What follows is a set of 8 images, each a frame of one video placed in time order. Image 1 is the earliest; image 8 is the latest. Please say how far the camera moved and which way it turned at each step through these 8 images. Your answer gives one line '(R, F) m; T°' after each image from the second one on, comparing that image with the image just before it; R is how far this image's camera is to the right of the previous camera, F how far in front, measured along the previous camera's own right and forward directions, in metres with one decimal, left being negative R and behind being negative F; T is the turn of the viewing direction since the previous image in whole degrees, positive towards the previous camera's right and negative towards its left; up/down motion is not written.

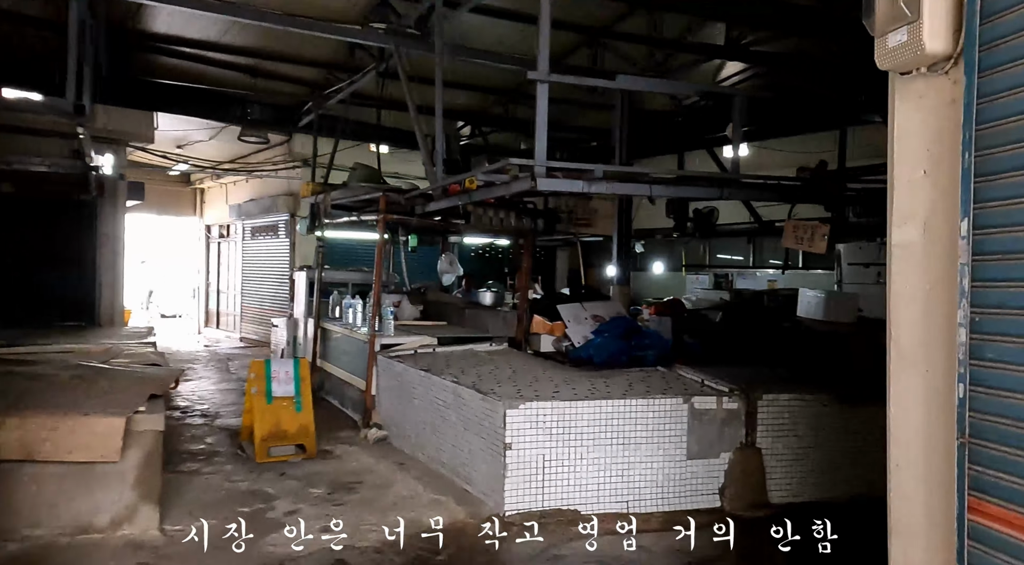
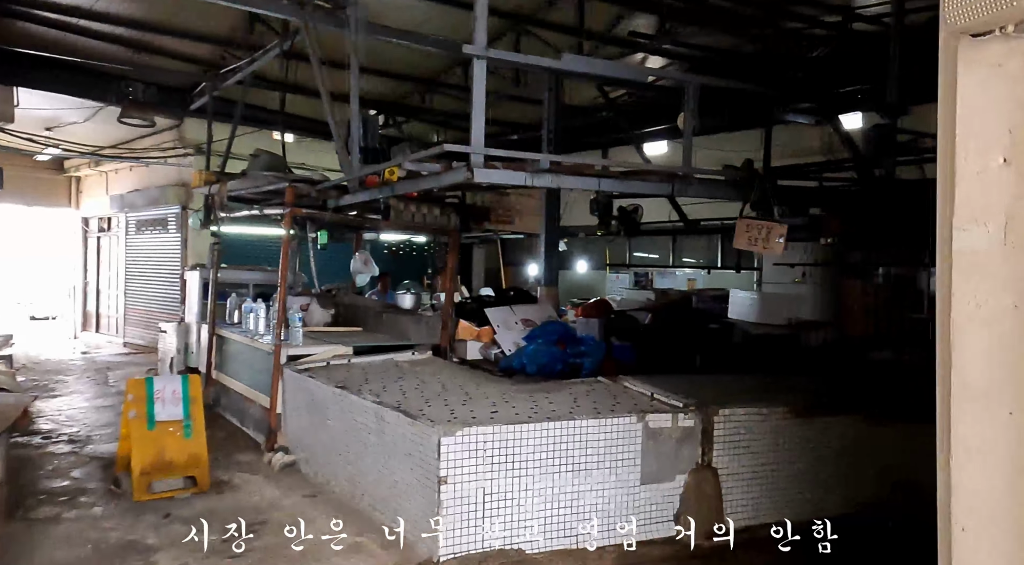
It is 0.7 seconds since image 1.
(-0.1, +0.5) m; +7°
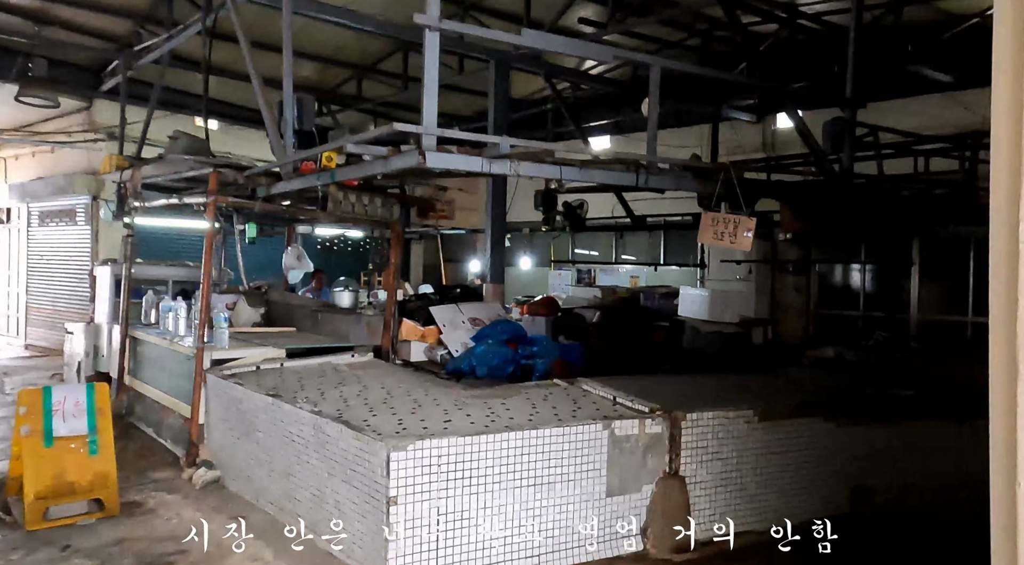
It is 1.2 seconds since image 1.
(-0.1, +0.3) m; +5°
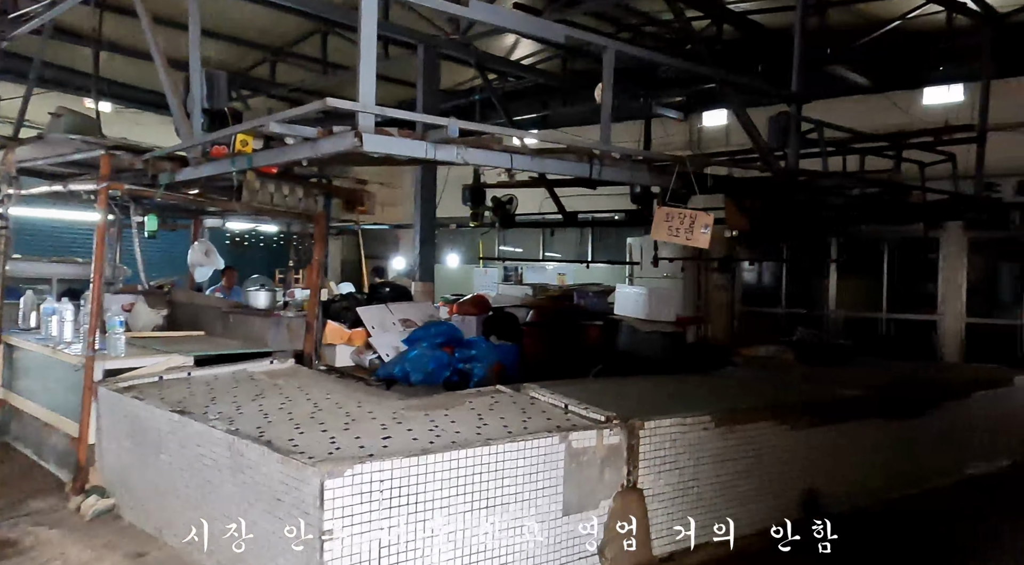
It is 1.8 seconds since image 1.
(-0.1, +0.3) m; +6°
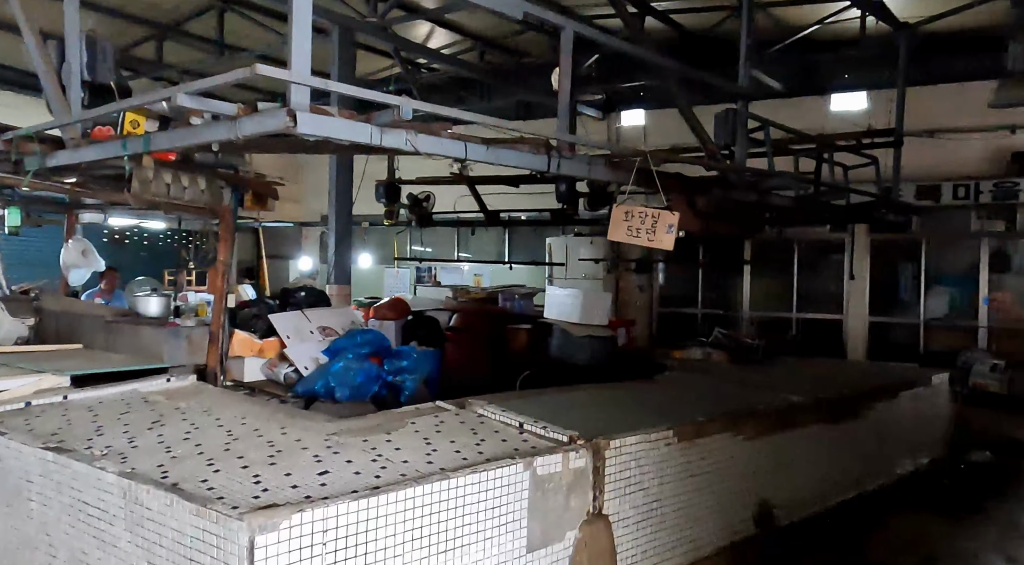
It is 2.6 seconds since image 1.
(-0.2, +0.4) m; +8°
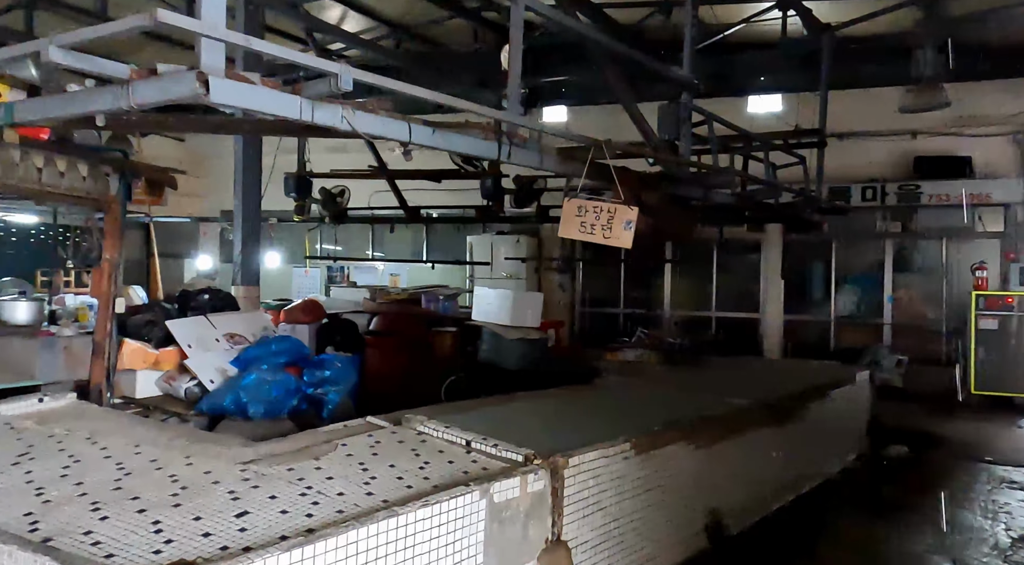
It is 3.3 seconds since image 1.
(-0.1, +0.3) m; +7°
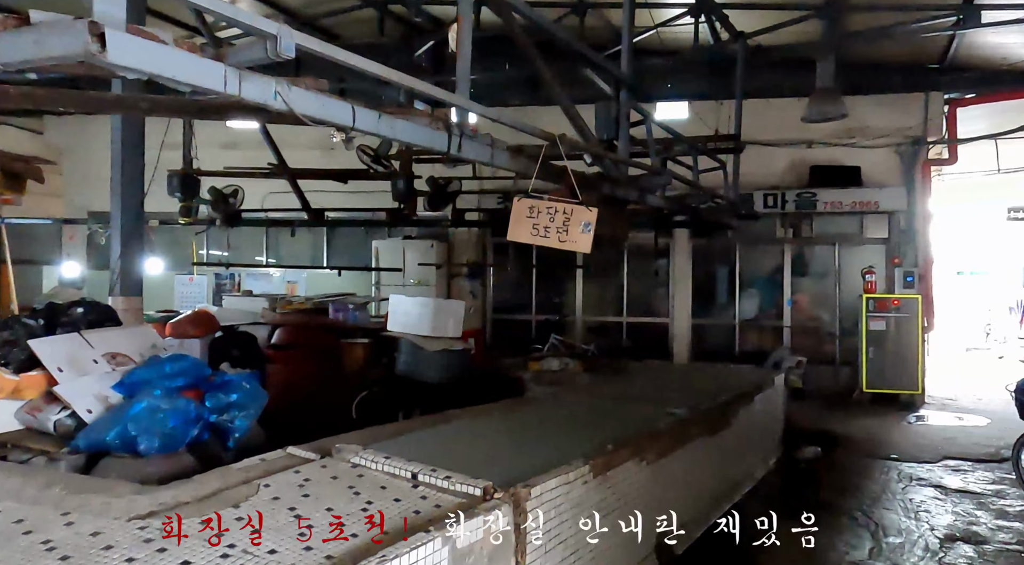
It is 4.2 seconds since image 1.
(-0.2, +0.3) m; +8°
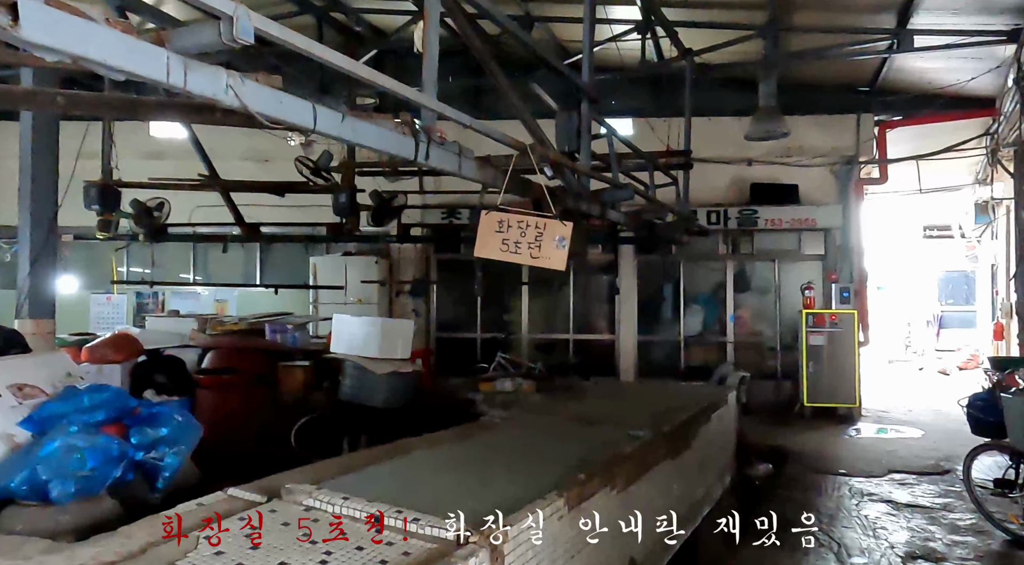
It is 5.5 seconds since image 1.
(-0.1, +0.2) m; +5°
